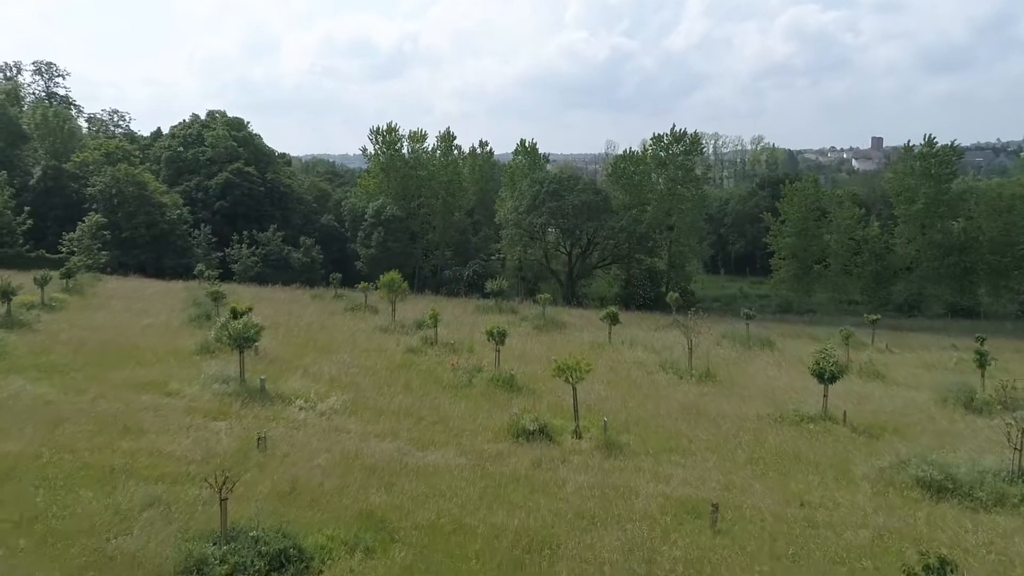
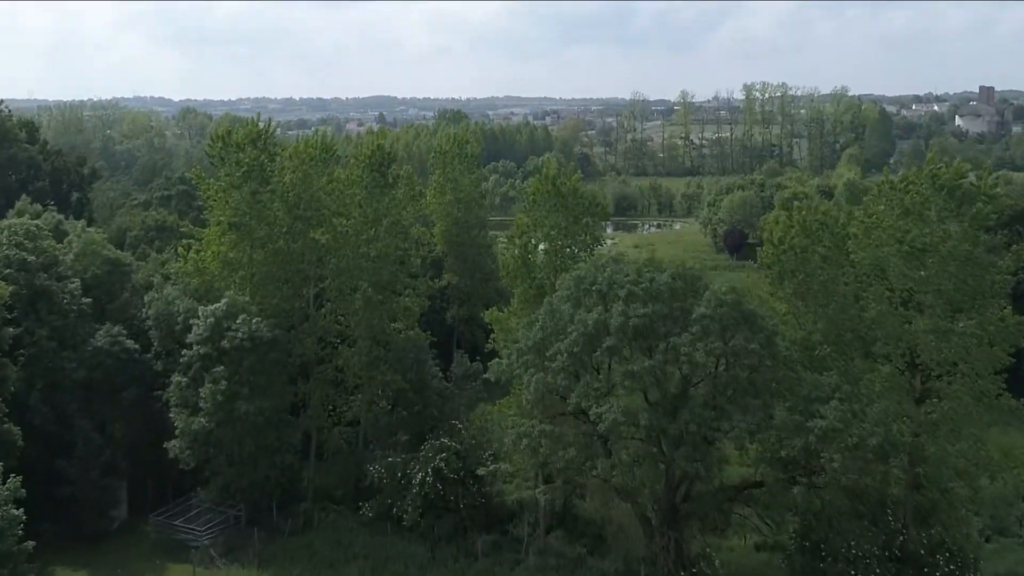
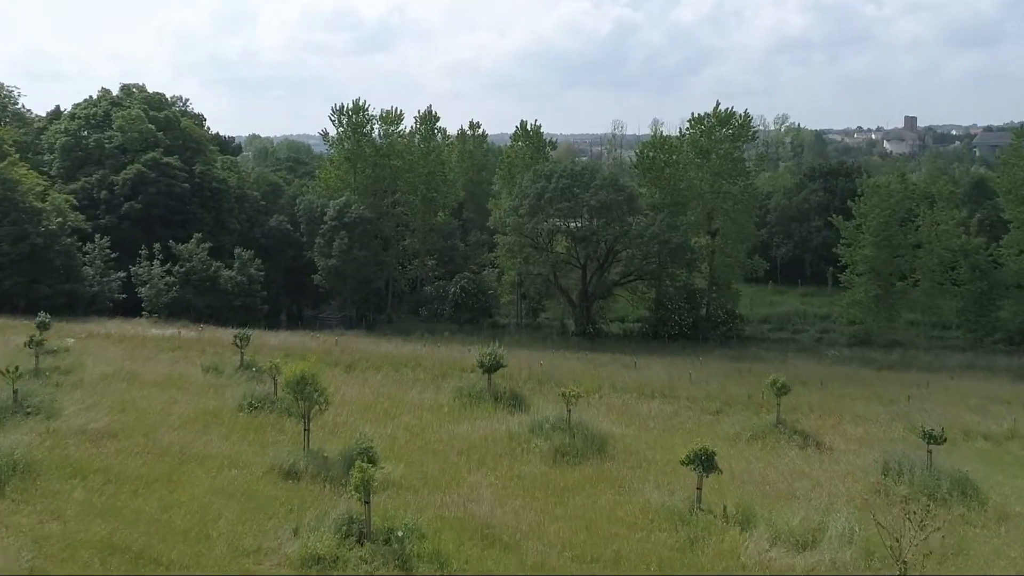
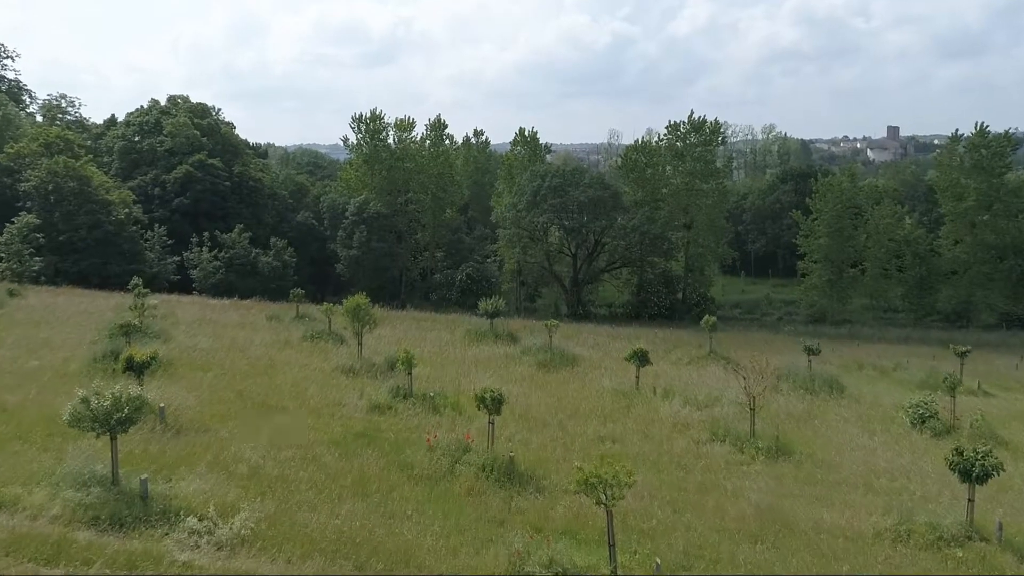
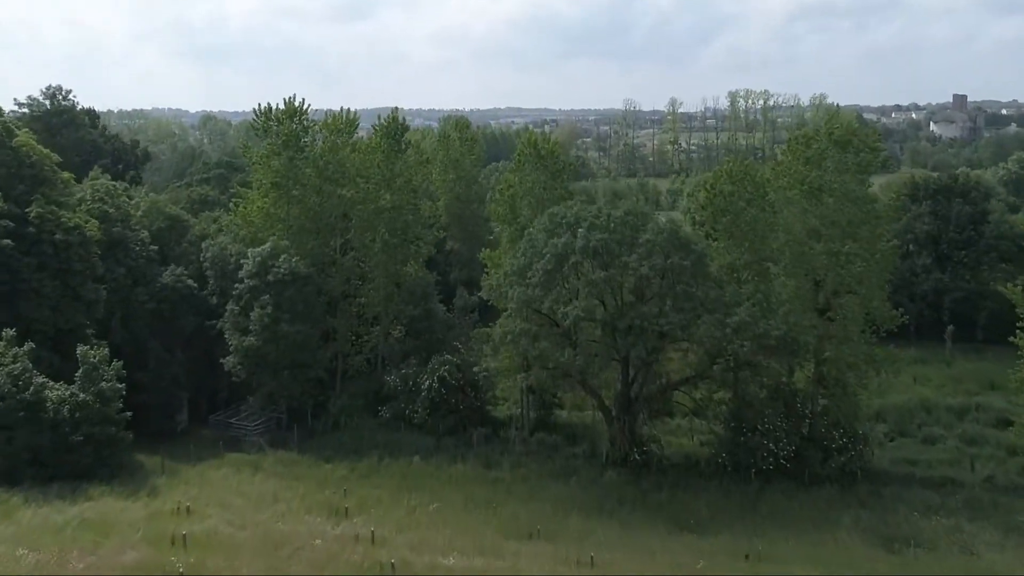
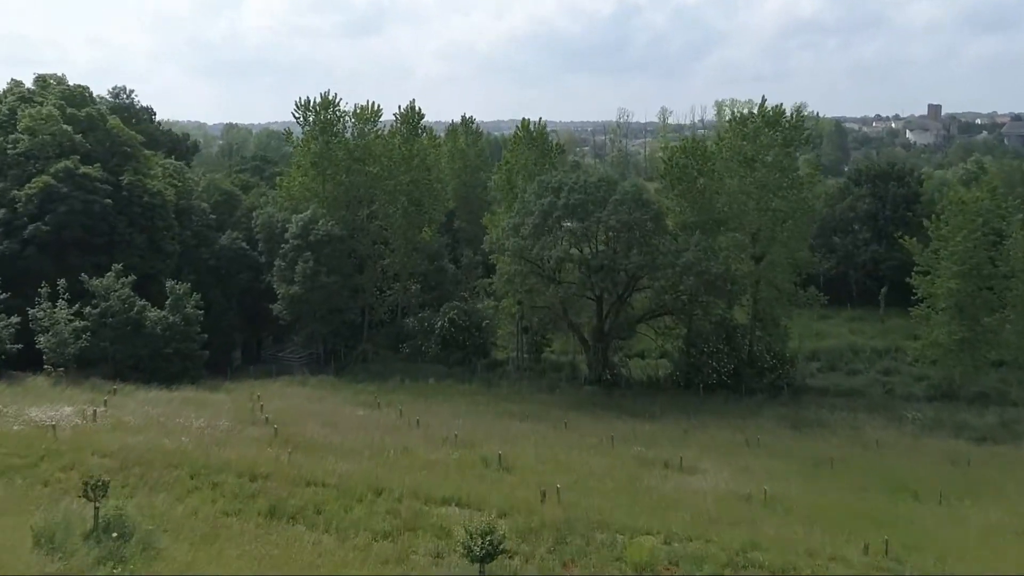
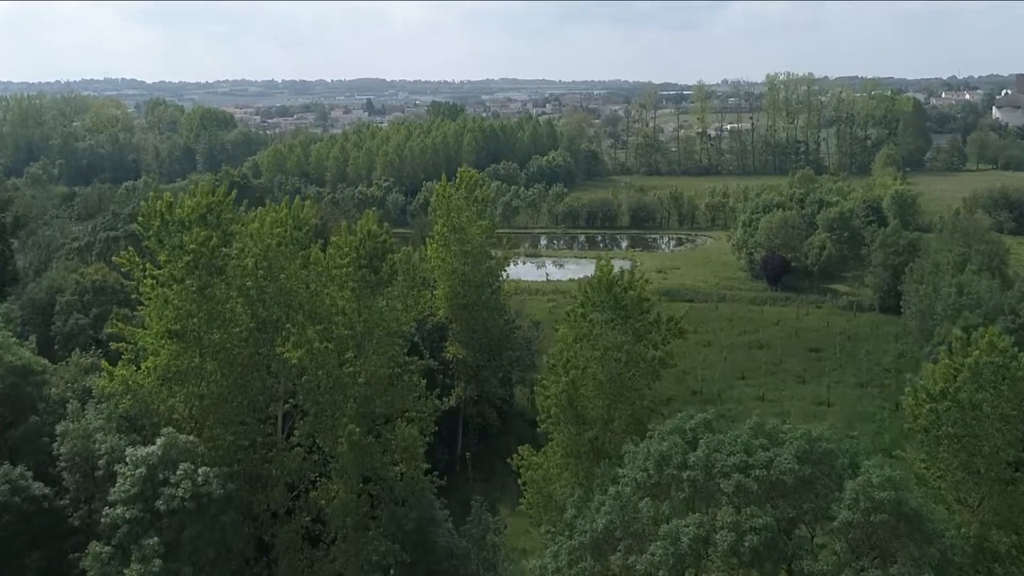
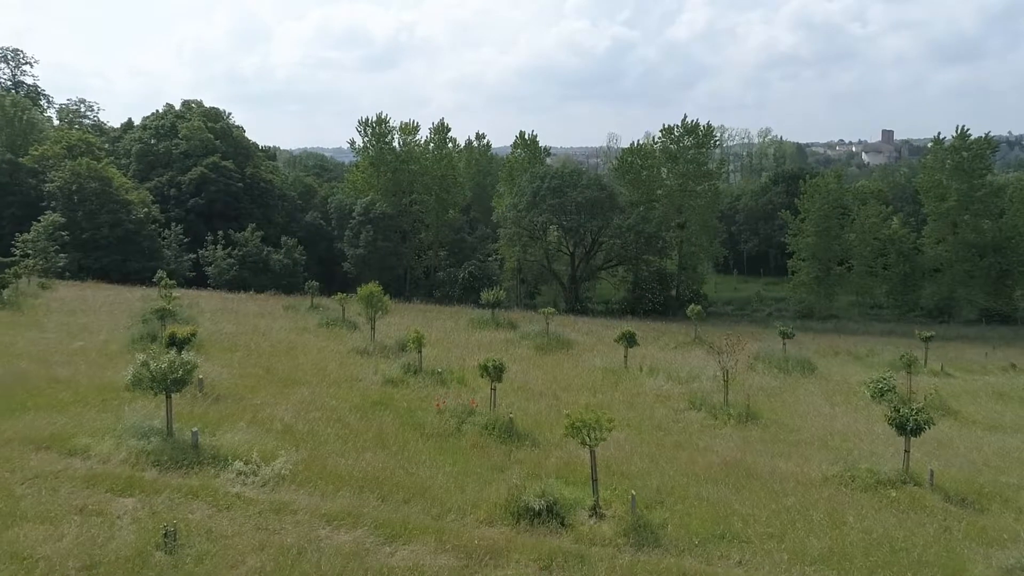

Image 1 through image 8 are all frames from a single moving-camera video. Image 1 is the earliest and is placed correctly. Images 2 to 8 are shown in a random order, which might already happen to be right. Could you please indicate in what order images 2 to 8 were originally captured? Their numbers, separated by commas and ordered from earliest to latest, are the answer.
8, 4, 3, 6, 5, 2, 7
